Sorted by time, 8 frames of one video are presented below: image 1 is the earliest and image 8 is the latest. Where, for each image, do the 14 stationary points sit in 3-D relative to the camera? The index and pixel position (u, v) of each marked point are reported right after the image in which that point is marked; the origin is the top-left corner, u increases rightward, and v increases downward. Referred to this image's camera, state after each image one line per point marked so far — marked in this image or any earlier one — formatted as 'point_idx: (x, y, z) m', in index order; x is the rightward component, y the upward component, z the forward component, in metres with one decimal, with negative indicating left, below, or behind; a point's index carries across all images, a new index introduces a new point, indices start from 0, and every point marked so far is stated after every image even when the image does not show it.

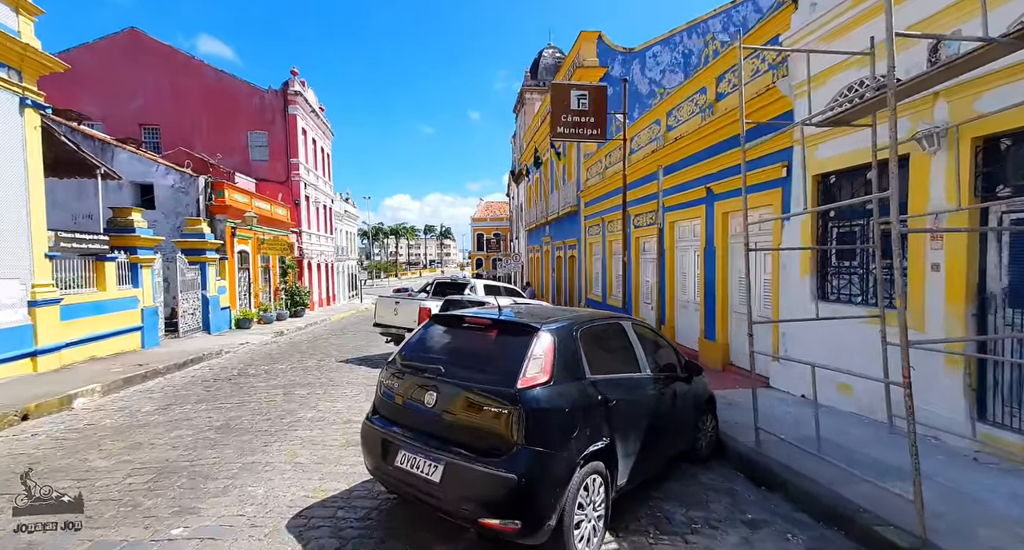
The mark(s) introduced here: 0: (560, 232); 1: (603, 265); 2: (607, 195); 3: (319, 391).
0: (+2.2, +1.8, +20.4) m
1: (+2.9, +0.2, +14.9) m
2: (+2.9, +2.3, +14.3) m
3: (-2.9, -1.8, +7.5) m
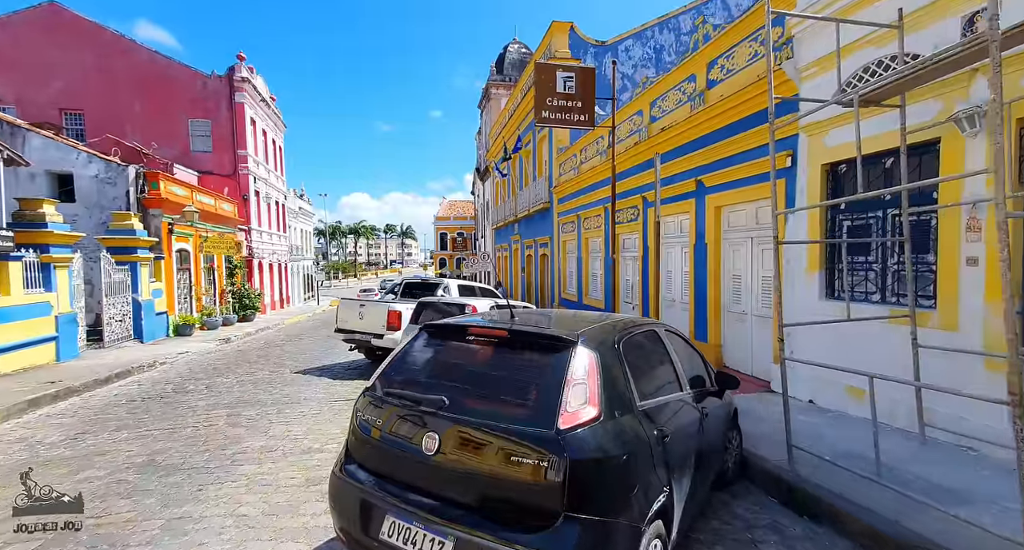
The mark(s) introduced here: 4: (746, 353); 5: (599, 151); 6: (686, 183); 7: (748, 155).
0: (+0.9, +1.8, +19.7) m
1: (+2.1, +0.3, +14.3) m
2: (+2.1, +2.3, +13.7) m
3: (-3.1, -1.8, +6.5) m
4: (+3.6, -1.2, +7.7) m
5: (+2.3, +3.2, +12.6) m
6: (+3.0, +1.6, +8.7) m
7: (+3.4, +1.7, +7.3) m
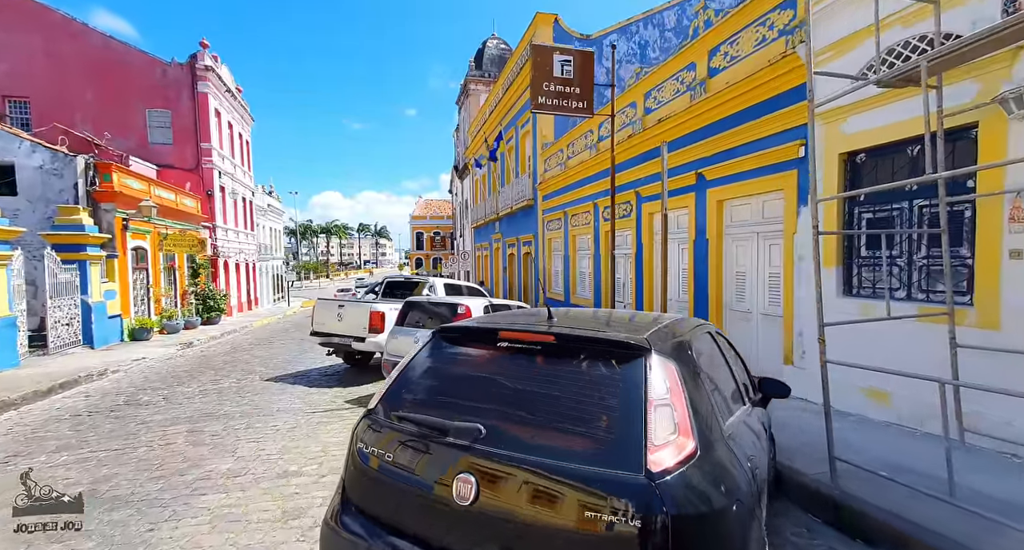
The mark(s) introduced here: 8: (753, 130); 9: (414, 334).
0: (+0.2, +1.8, +19.2) m
1: (+1.6, +0.3, +13.8) m
2: (+1.7, +2.4, +13.3) m
3: (-3.1, -1.7, +5.8) m
4: (+3.5, -1.2, +7.3) m
5: (+1.9, +3.2, +12.2) m
6: (+2.9, +1.7, +8.3) m
7: (+3.3, +1.8, +6.9) m
8: (+3.3, +2.0, +6.8) m
9: (-1.3, -0.8, +6.6) m
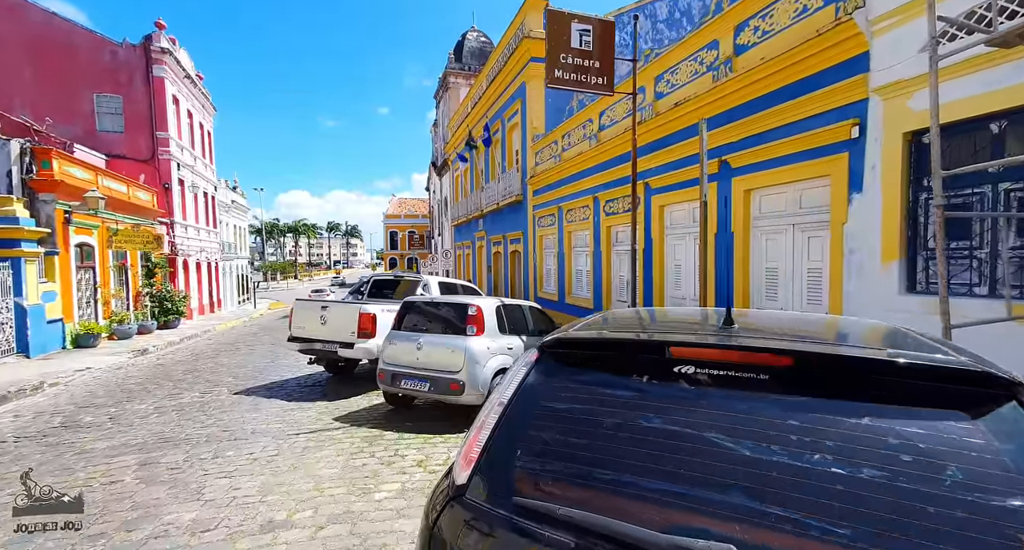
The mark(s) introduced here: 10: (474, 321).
0: (-0.4, +1.8, +18.3) m
1: (+1.4, +0.3, +13.0) m
2: (+1.4, +2.4, +12.5) m
3: (-2.9, -1.7, +4.7) m
4: (+3.6, -1.1, +6.6) m
5: (+1.7, +3.2, +11.5) m
6: (+3.0, +1.7, +7.6) m
7: (+3.5, +1.8, +6.2) m
8: (+3.5, +2.0, +6.2) m
9: (-1.1, -0.7, +5.7) m
10: (-0.4, -0.5, +5.6) m
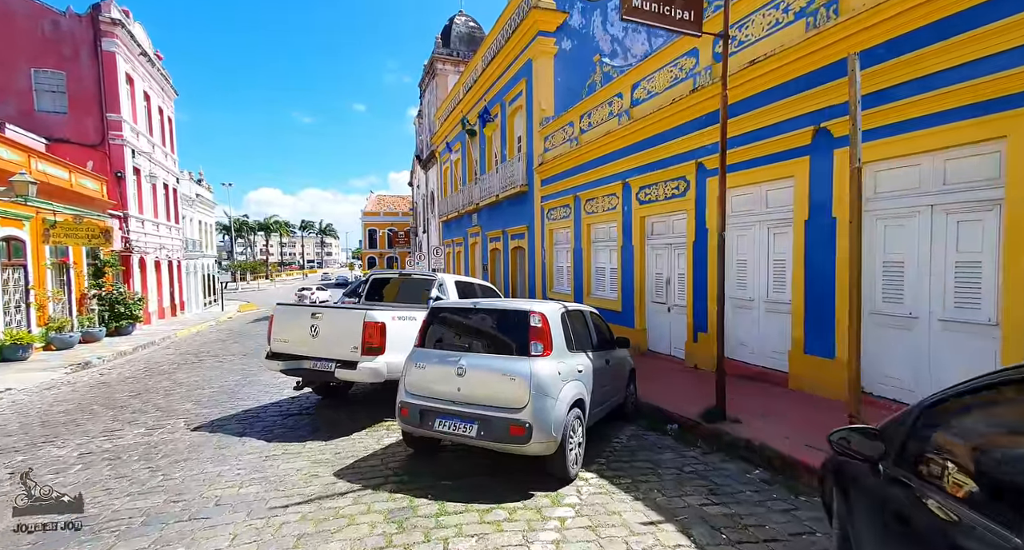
0: (-0.4, +1.8, +16.7) m
1: (+1.6, +0.4, +11.5) m
2: (+1.7, +2.4, +11.0) m
3: (-2.2, -1.6, +3.0) m
4: (+4.2, -1.1, +5.2) m
5: (+2.1, +3.3, +9.9) m
6: (+3.5, +1.8, +6.1) m
7: (+4.1, +1.9, +4.8) m
8: (+4.1, +2.1, +4.7) m
9: (-0.5, -0.7, +4.1) m
10: (+0.2, -0.5, +4.0) m
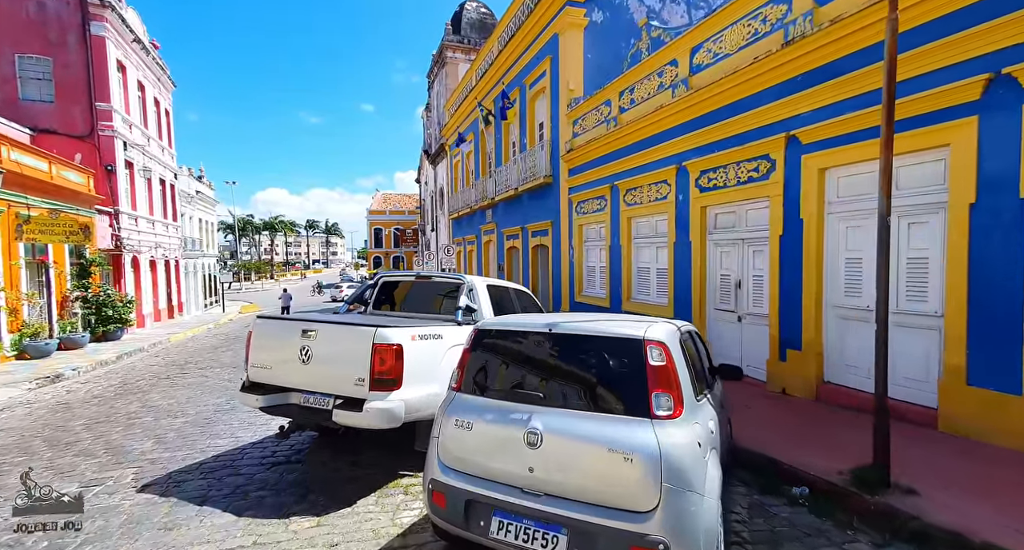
0: (+0.2, +1.8, +15.1) m
1: (+2.2, +0.3, +9.9) m
2: (+2.3, +2.4, +9.4) m
3: (-1.7, -1.7, +1.4) m
4: (+4.7, -1.1, +3.6) m
5: (+2.6, +3.2, +8.4) m
6: (+4.0, +1.7, +4.5) m
7: (+4.6, +1.9, +3.2) m
8: (+4.6, +2.1, +3.1) m
9: (0.0, -0.7, +2.5) m
10: (+0.7, -0.5, +2.4) m
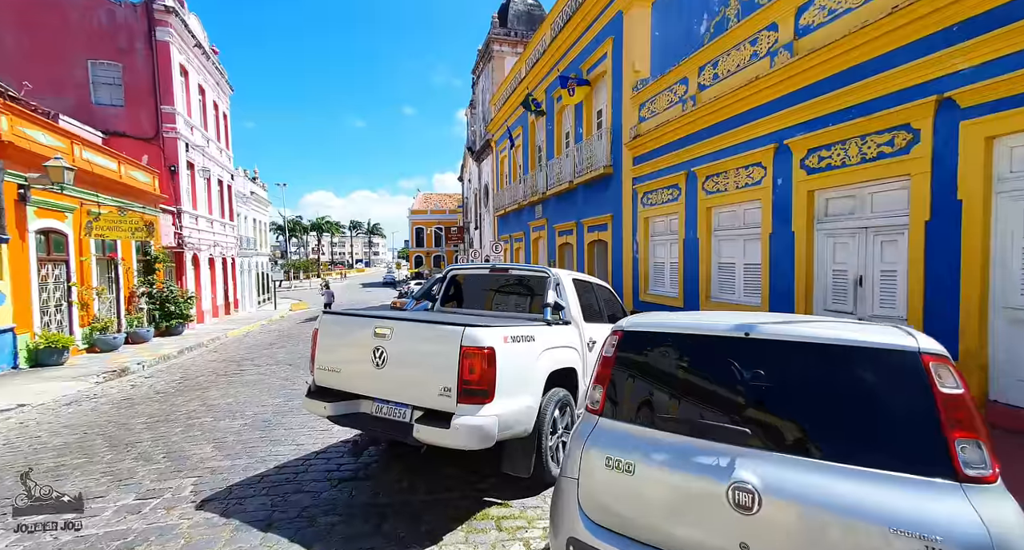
0: (+1.9, +1.9, +14.3) m
1: (+3.5, +0.4, +9.0) m
2: (+3.5, +2.5, +8.4) m
3: (-1.2, -1.6, +0.8) m
4: (+5.5, -1.0, +2.5) m
5: (+3.8, +3.3, +7.4) m
6: (+4.8, +1.8, +3.5) m
7: (+5.3, +1.9, +2.1) m
8: (+5.3, +2.1, +2.0) m
9: (+0.7, -0.6, +1.8) m
10: (+1.3, -0.4, +1.6) m
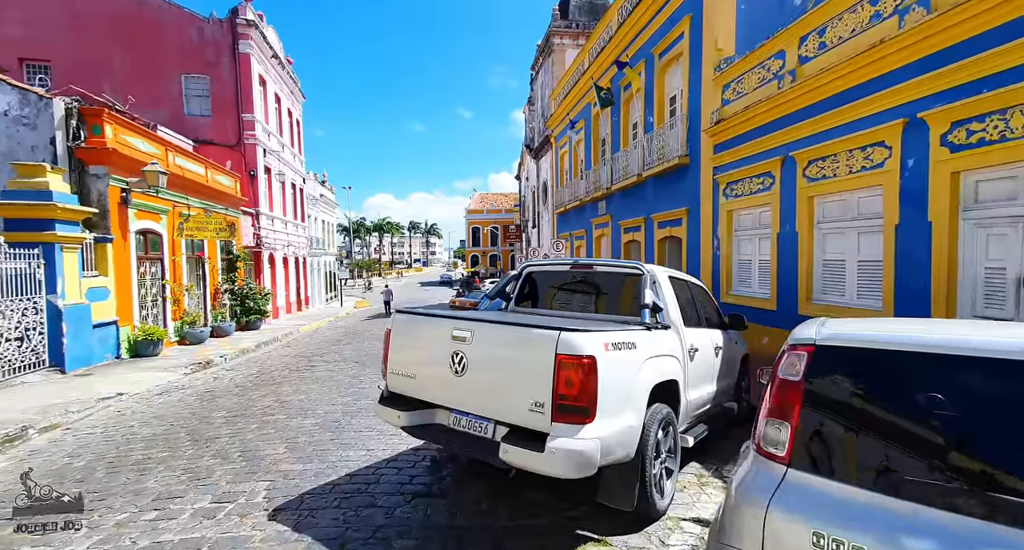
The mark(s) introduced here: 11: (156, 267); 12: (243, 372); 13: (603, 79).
0: (+3.8, +2.0, +13.4) m
1: (+4.7, +0.4, +8.0) m
2: (+4.7, +2.5, +7.4) m
3: (-0.9, -1.6, +0.4) m
4: (+5.9, -1.0, +1.3) m
5: (+4.8, +3.4, +6.3) m
6: (+5.4, +1.8, +2.3) m
7: (+5.7, +1.9, +0.9) m
8: (+5.7, +2.1, +0.8) m
9: (+1.1, -0.6, +1.1) m
10: (+1.7, -0.4, +0.9) m
11: (-9.0, +0.2, +12.4) m
12: (-5.4, -2.0, +9.8) m
13: (+3.2, +6.7, +16.8) m
